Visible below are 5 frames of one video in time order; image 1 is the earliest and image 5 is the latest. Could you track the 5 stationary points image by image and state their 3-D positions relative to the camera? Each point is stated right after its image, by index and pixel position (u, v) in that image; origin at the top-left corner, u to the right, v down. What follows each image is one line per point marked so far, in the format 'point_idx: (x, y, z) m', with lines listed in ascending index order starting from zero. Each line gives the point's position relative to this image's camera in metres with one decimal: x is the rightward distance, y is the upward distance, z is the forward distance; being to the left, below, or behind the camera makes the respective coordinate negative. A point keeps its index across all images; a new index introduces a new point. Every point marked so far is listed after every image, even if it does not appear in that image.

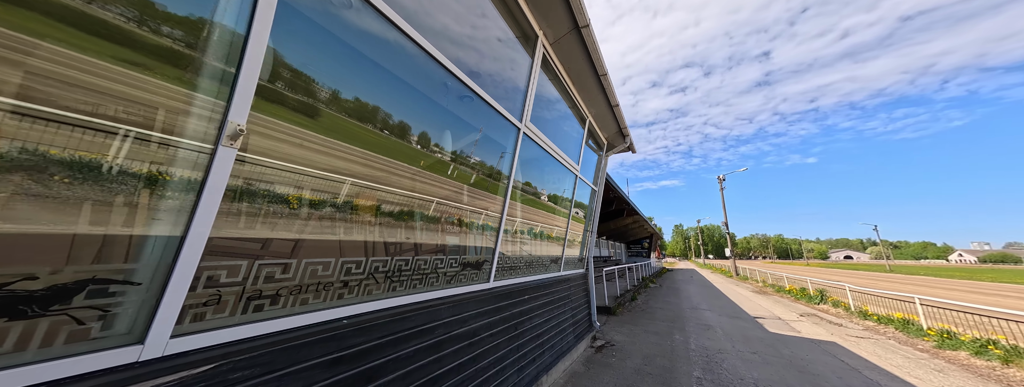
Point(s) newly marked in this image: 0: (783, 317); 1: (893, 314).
0: (+6.6, -3.1, +6.1) m
1: (+9.8, -3.1, +6.3) m
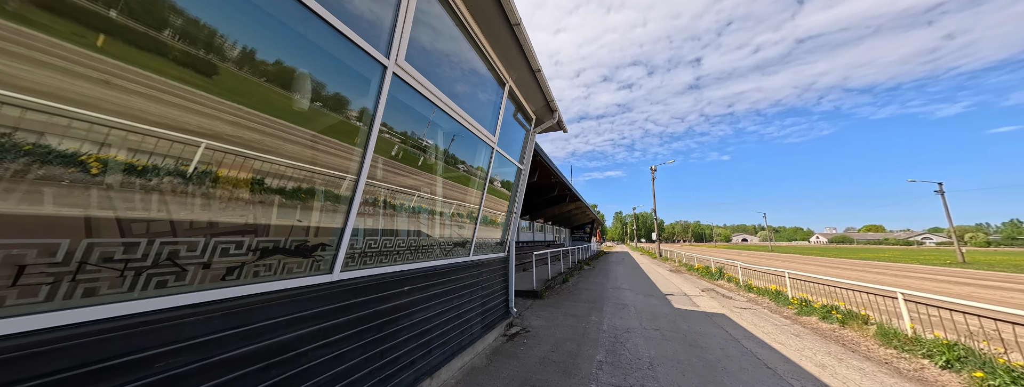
0: (+4.9, -2.8, +6.9) m
1: (+8.0, -2.9, +7.6) m
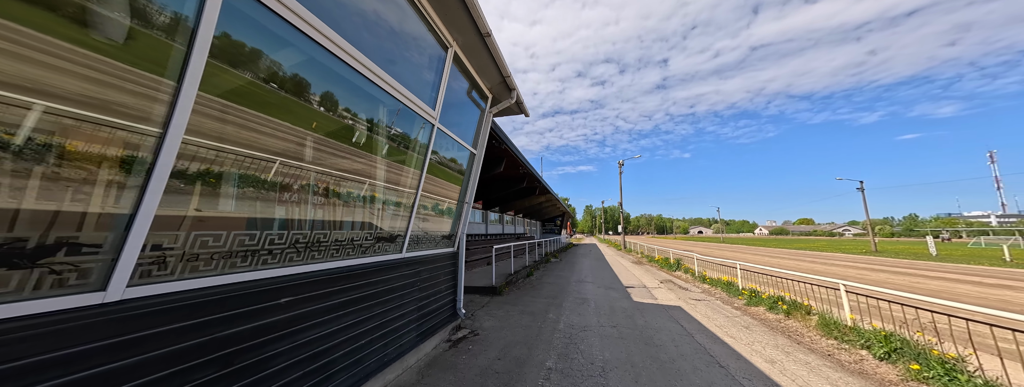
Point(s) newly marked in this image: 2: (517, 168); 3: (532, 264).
0: (+3.9, -2.6, +7.0) m
1: (+6.9, -2.7, +8.0) m
2: (+0.1, +1.0, +8.9) m
3: (+0.7, -2.7, +9.3) m
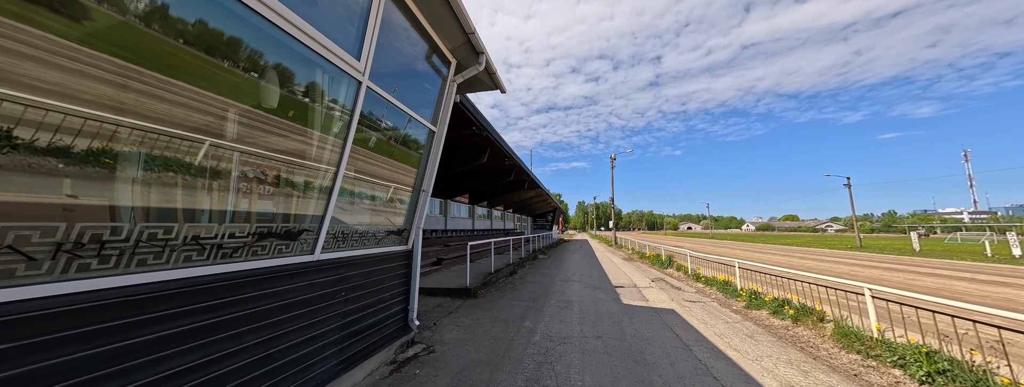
0: (+3.5, -2.4, +6.7) m
1: (+6.4, -2.5, +7.8) m
2: (-0.4, +1.2, +8.4) m
3: (+0.2, -2.5, +8.9) m
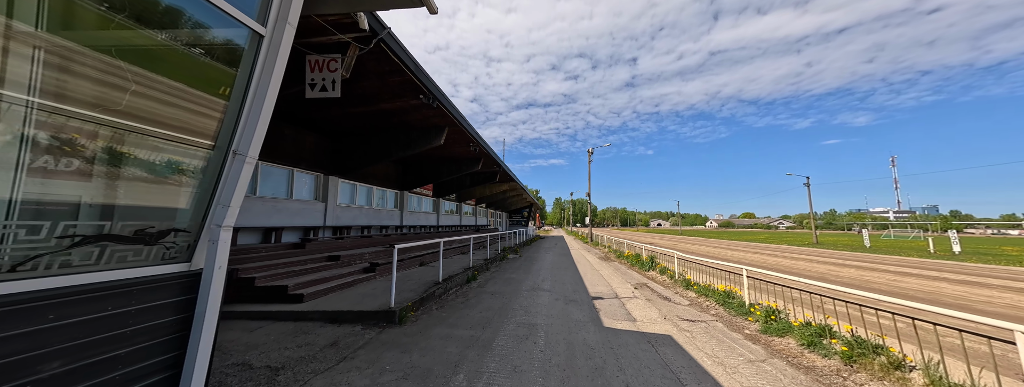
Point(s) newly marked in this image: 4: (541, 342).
0: (+2.5, -2.3, +5.9) m
1: (+5.4, -2.4, +7.2) m
2: (-1.4, +1.5, +7.2) m
3: (-0.9, -2.2, +7.8) m
4: (+0.3, -1.5, +2.6) m
